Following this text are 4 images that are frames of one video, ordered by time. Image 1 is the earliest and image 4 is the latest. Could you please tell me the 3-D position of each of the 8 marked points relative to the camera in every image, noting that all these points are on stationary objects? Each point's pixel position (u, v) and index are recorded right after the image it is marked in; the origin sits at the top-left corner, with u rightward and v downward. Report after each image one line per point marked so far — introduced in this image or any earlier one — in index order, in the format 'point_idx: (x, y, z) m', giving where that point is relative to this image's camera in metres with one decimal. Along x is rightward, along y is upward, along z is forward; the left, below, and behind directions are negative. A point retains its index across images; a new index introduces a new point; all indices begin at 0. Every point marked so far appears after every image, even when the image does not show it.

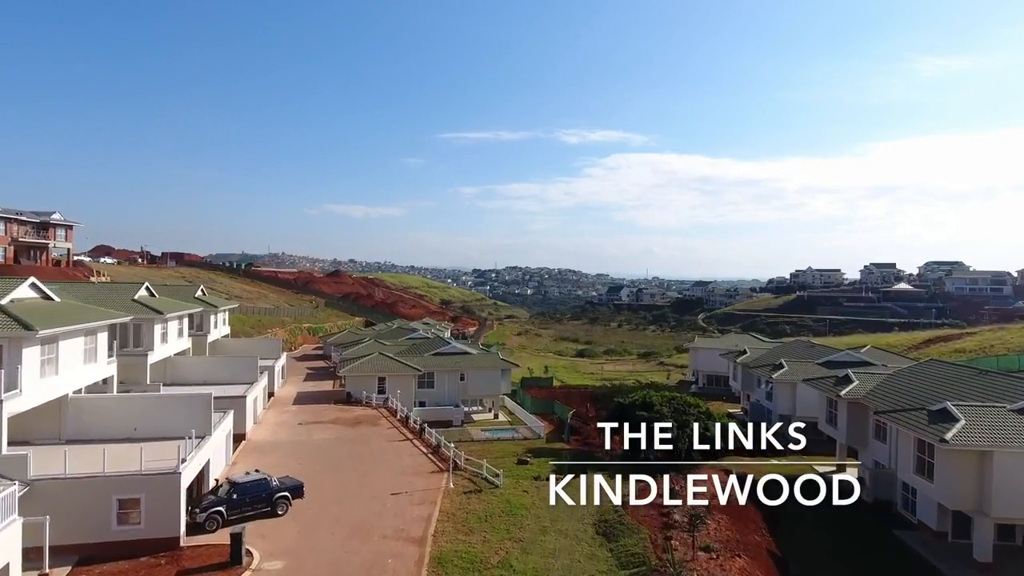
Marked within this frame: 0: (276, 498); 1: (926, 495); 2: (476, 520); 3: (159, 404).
0: (-9.3, -8.3, +18.6) m
1: (+17.0, -8.5, +19.3) m
2: (-1.5, -9.2, +18.7) m
3: (-14.9, -4.9, +19.9) m
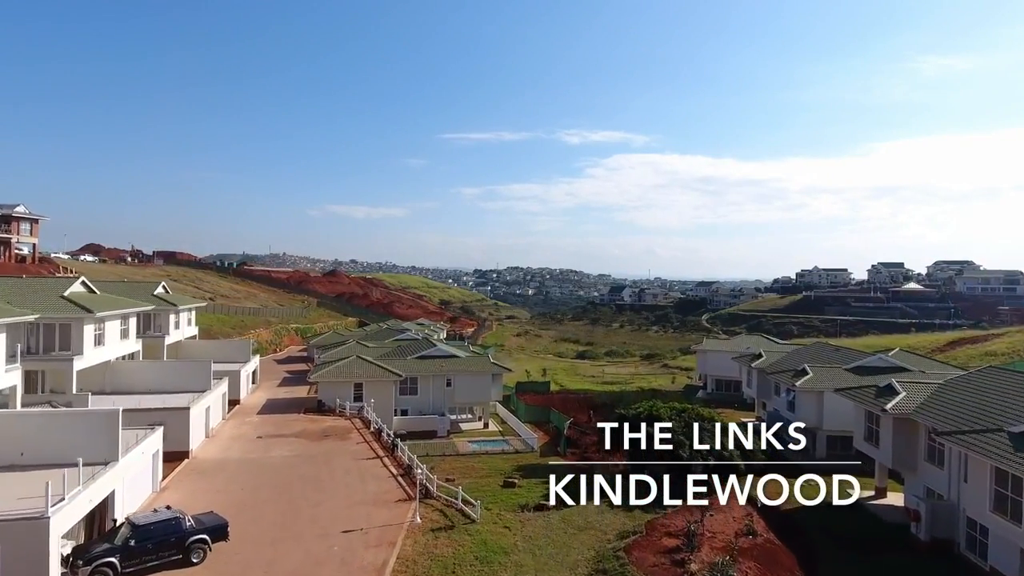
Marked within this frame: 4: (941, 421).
0: (-10.1, -8.0, +14.8) m
1: (+16.2, -8.2, +15.4) m
2: (-2.3, -8.9, +14.9) m
3: (-15.7, -4.6, +16.1) m
4: (+16.7, -5.2, +18.4) m
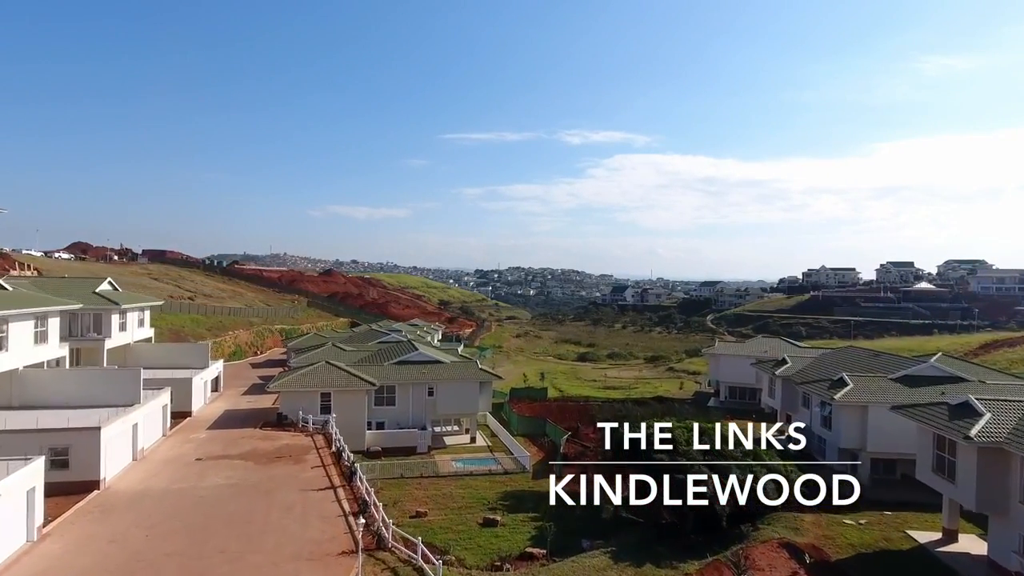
0: (-10.9, -7.7, +10.4) m
1: (+15.4, -7.9, +10.9) m
2: (-3.1, -8.6, +10.4) m
3: (-16.5, -4.3, +11.7) m
4: (+15.9, -4.9, +13.9) m
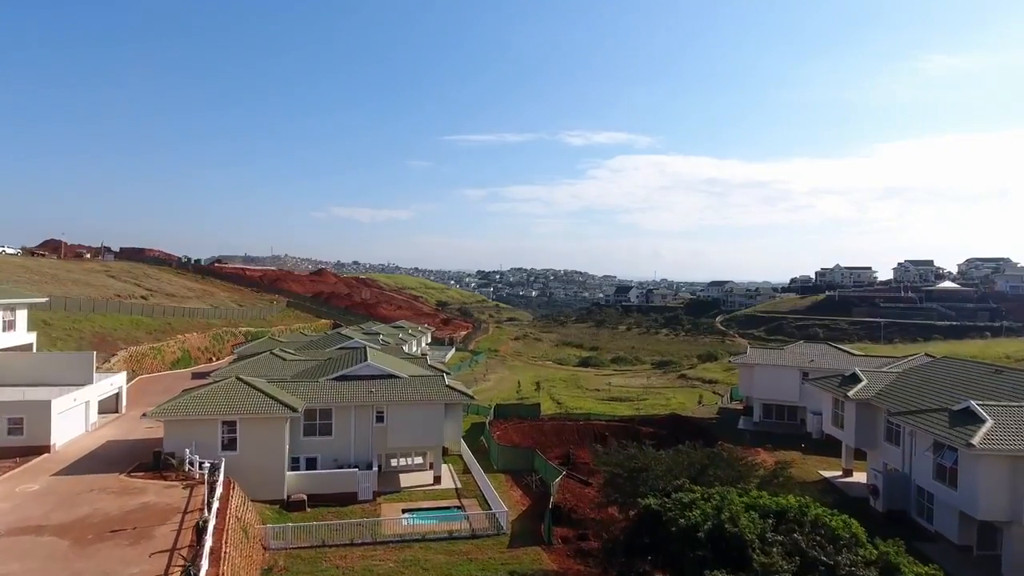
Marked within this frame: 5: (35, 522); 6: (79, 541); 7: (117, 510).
0: (-12.4, -7.2, +2.0) m
1: (+13.9, -7.4, +2.4) m
2: (-4.5, -8.1, +2.0) m
3: (-18.0, -3.8, +3.4) m
4: (+14.5, -4.3, +5.4) m
5: (-16.9, -8.3, +16.8) m
6: (-14.3, -8.4, +15.6) m
7: (-14.9, -8.4, +17.8) m
